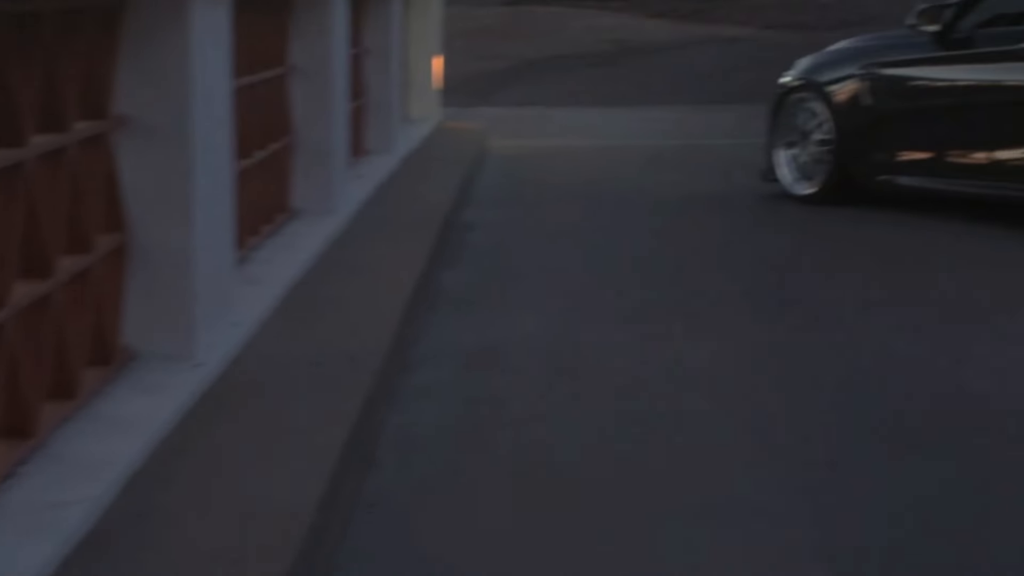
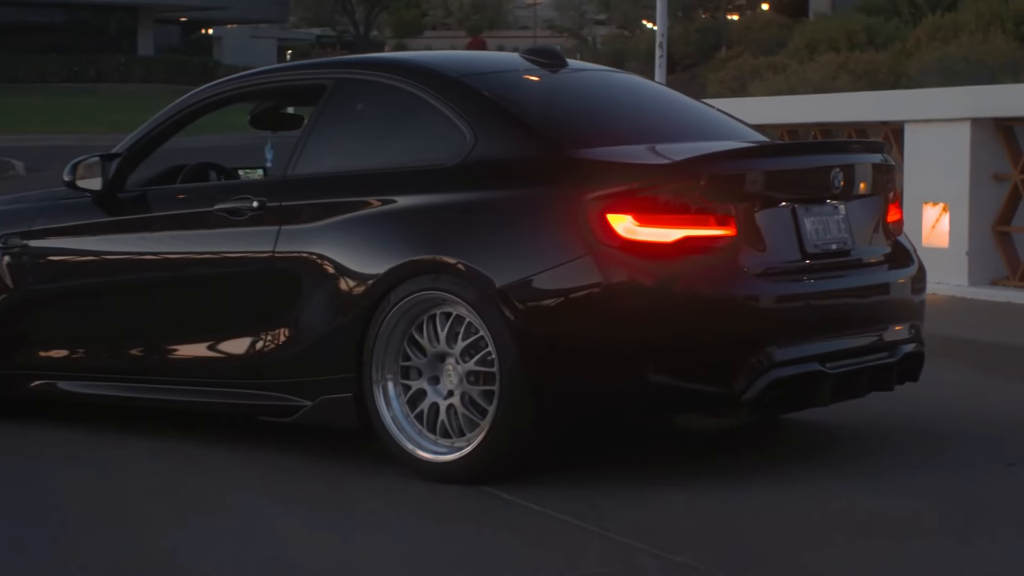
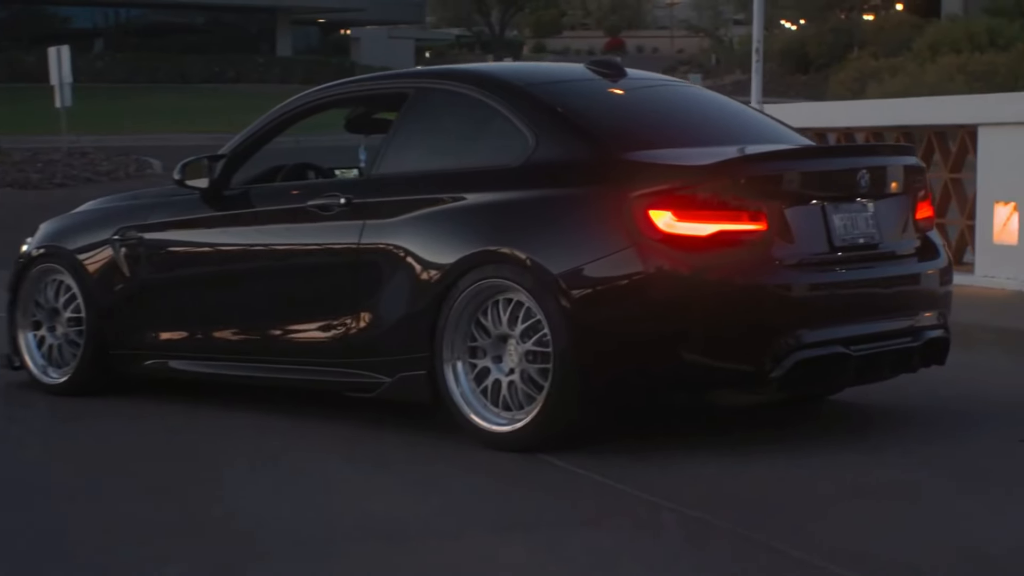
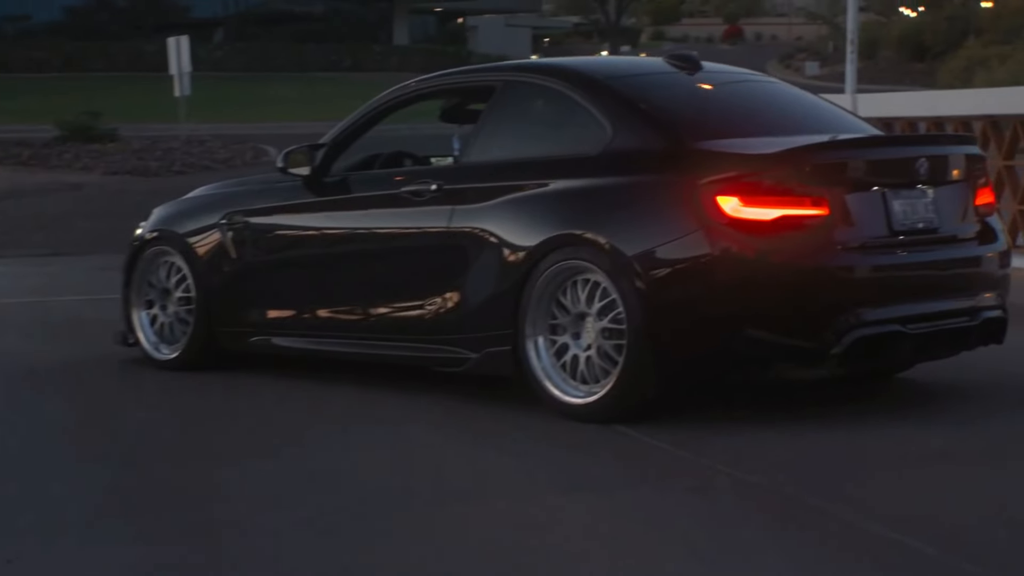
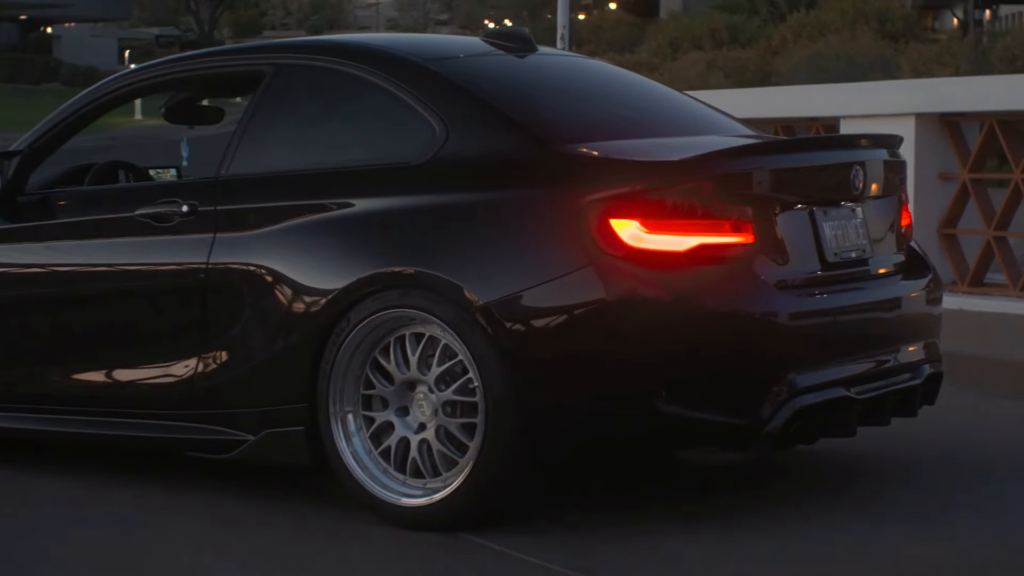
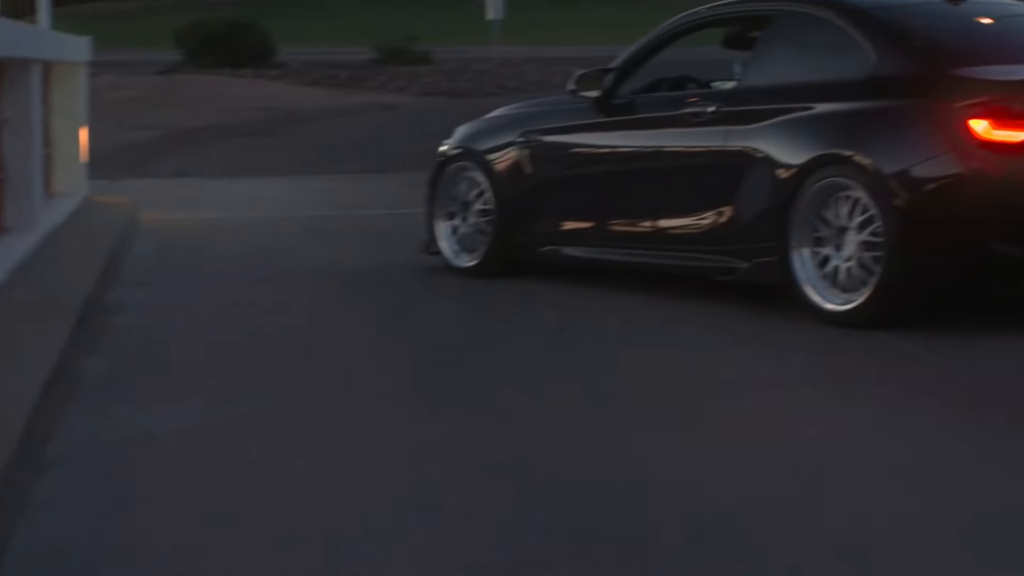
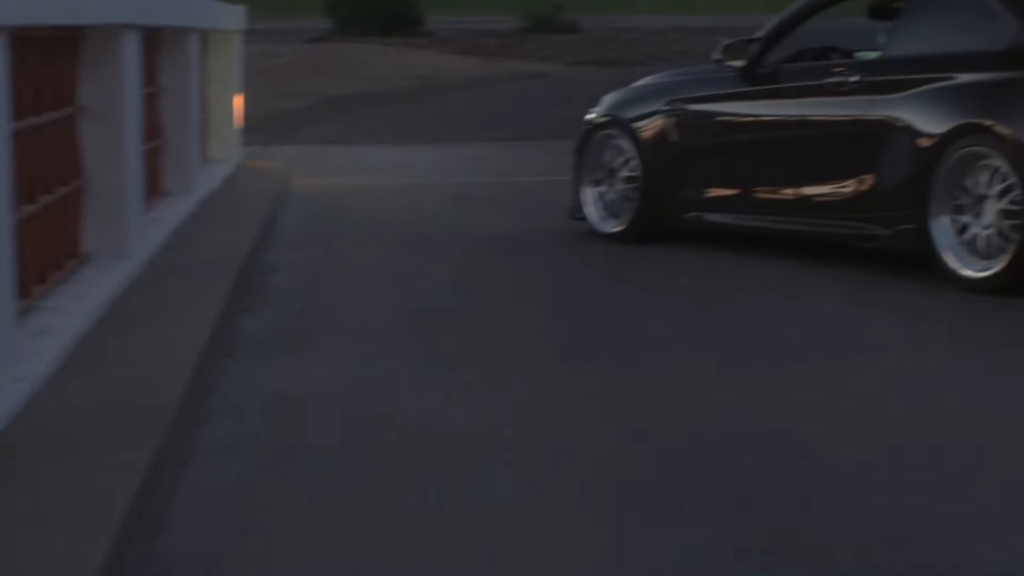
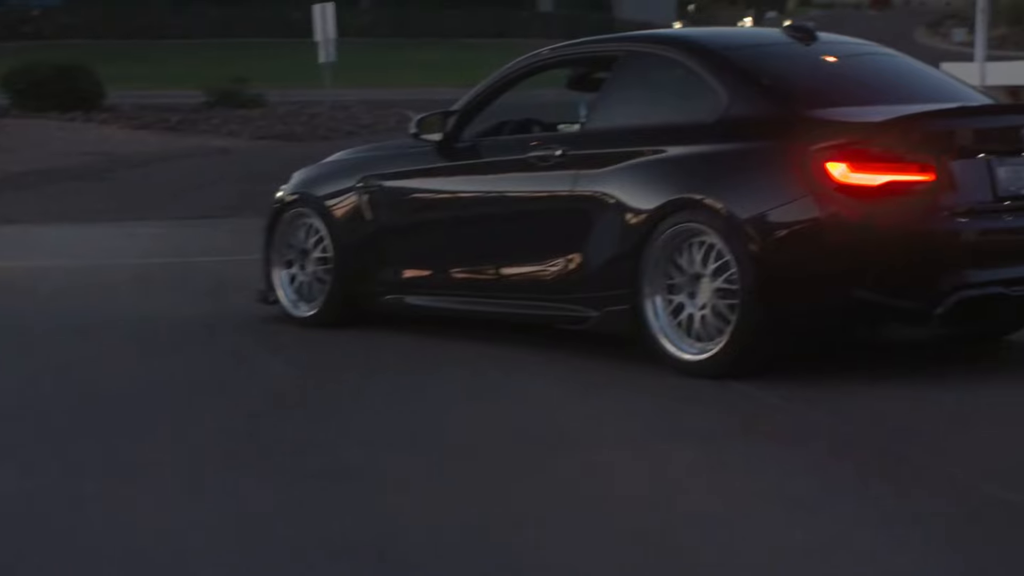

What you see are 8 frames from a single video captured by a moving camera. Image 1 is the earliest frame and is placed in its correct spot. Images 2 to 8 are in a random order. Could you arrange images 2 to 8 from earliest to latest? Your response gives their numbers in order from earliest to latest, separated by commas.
7, 6, 8, 4, 3, 2, 5
